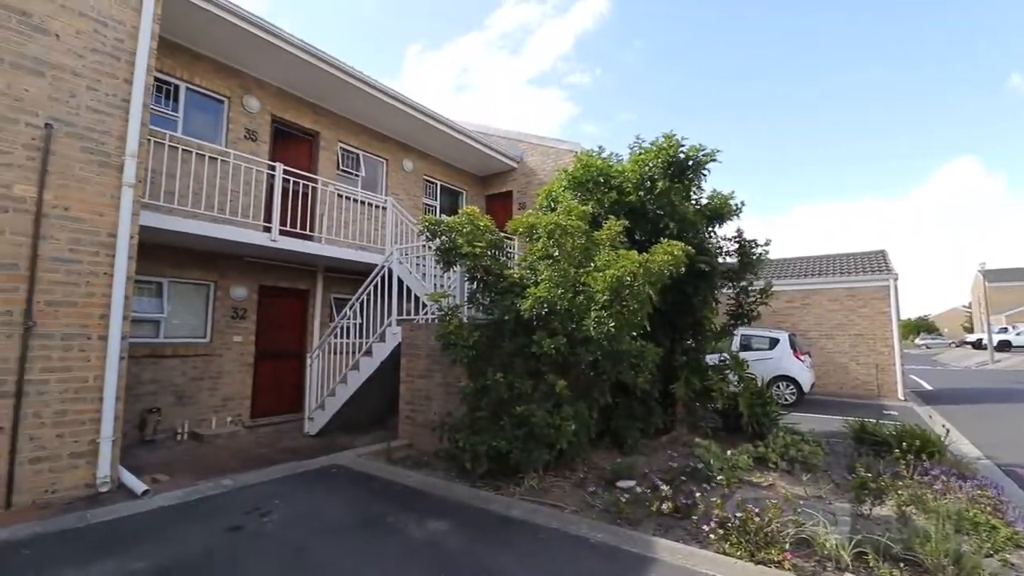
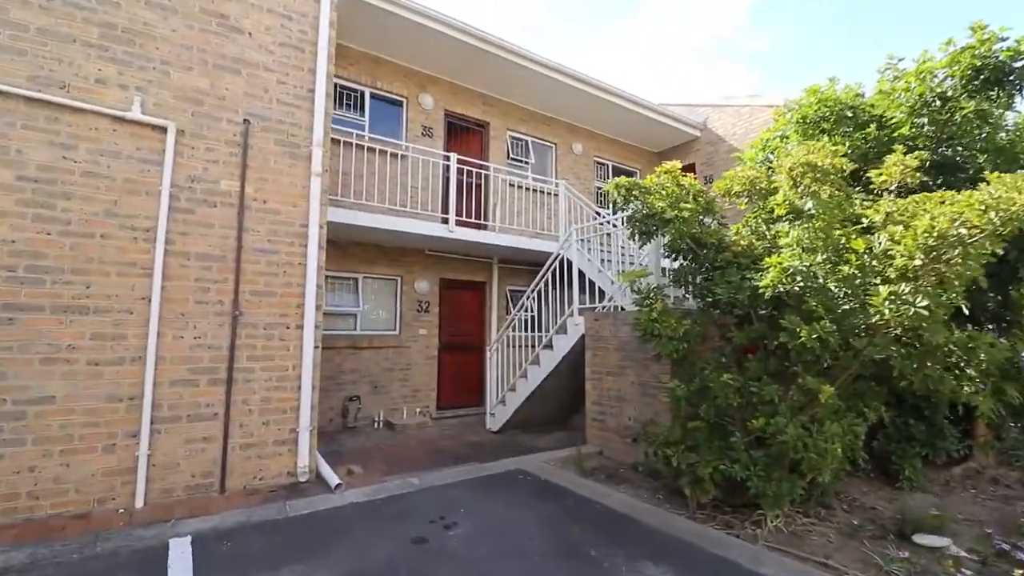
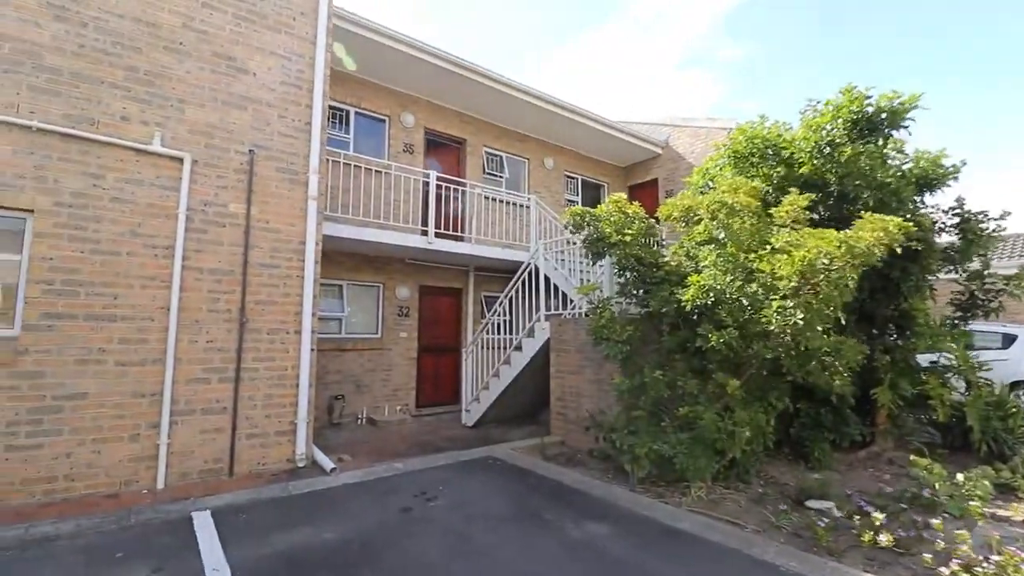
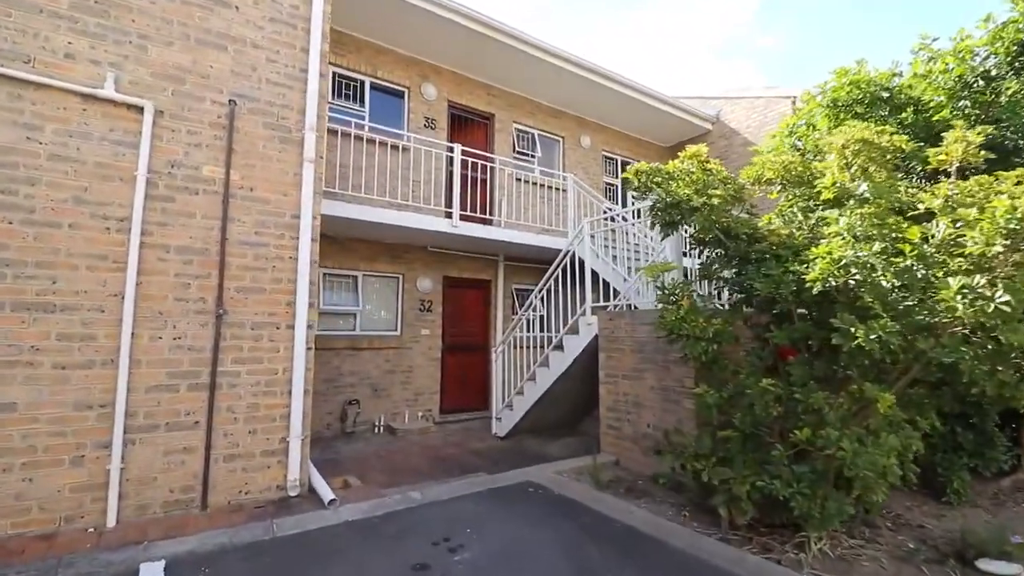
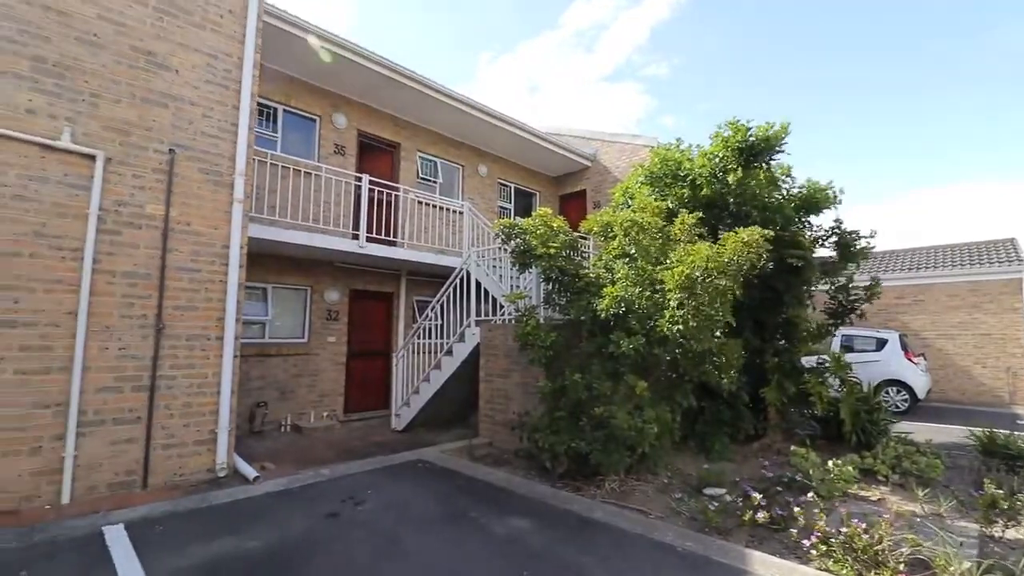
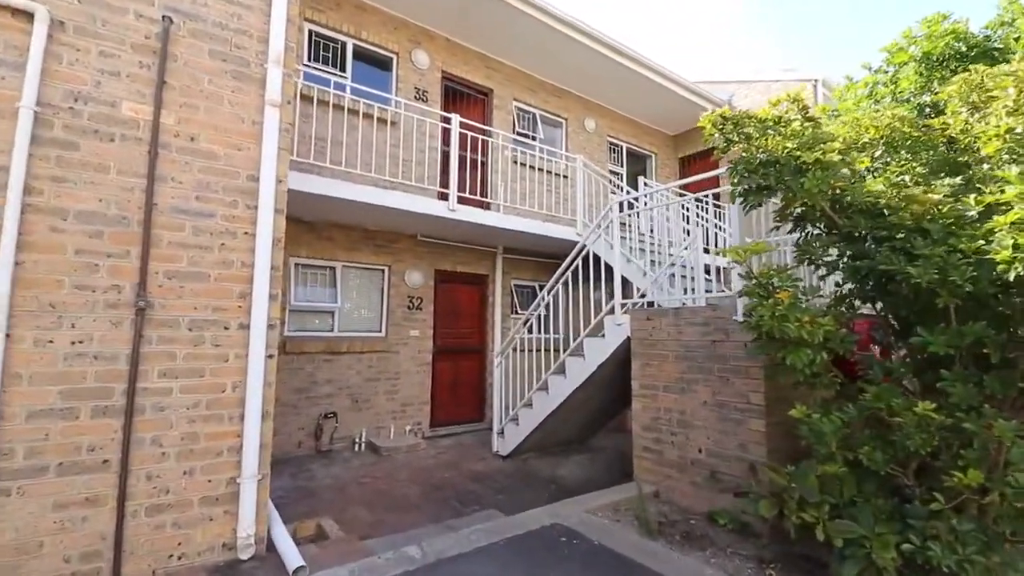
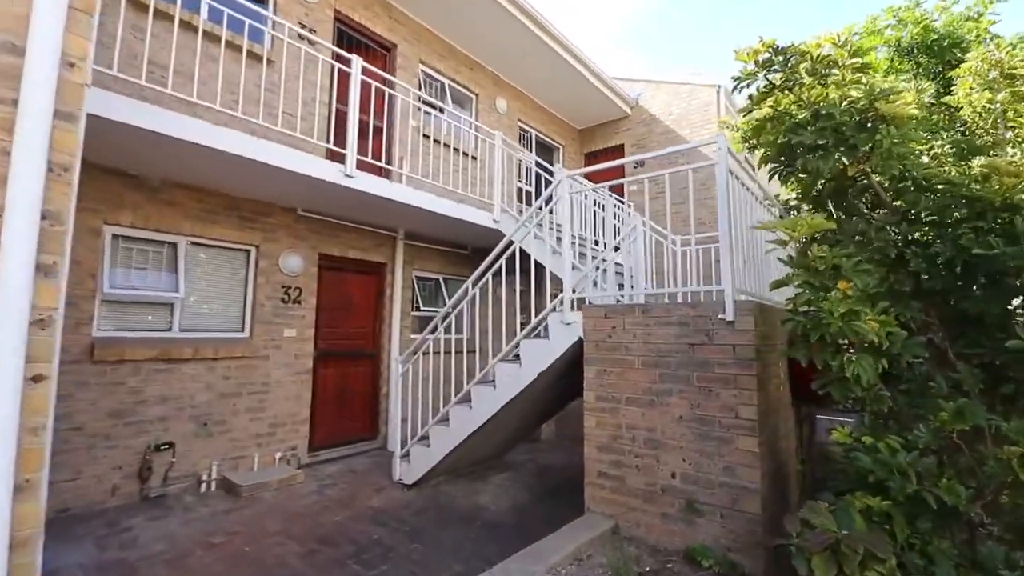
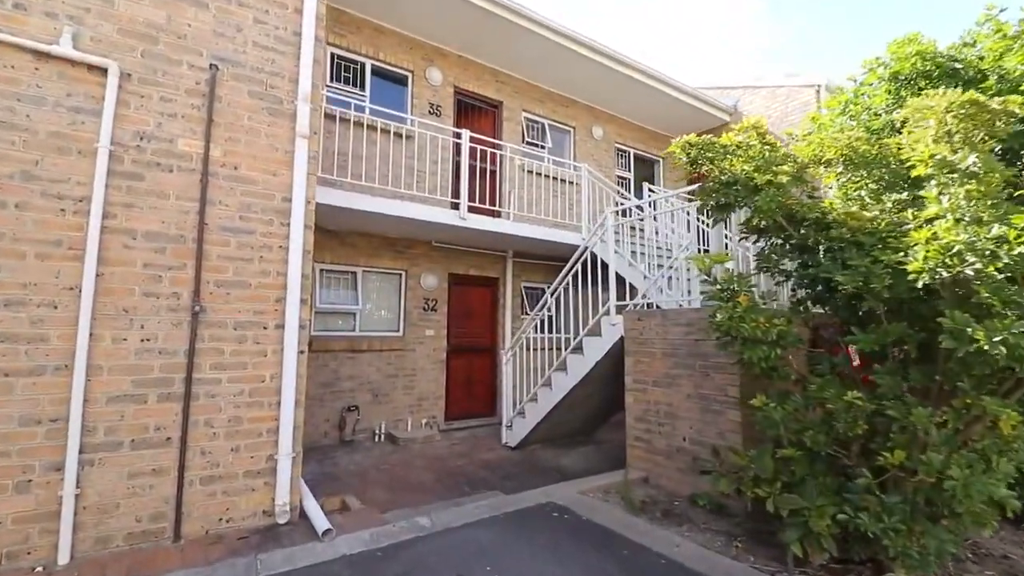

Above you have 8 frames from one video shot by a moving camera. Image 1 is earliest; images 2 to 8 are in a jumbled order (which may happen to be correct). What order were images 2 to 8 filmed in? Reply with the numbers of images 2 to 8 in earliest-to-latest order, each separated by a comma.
5, 3, 2, 4, 8, 6, 7
